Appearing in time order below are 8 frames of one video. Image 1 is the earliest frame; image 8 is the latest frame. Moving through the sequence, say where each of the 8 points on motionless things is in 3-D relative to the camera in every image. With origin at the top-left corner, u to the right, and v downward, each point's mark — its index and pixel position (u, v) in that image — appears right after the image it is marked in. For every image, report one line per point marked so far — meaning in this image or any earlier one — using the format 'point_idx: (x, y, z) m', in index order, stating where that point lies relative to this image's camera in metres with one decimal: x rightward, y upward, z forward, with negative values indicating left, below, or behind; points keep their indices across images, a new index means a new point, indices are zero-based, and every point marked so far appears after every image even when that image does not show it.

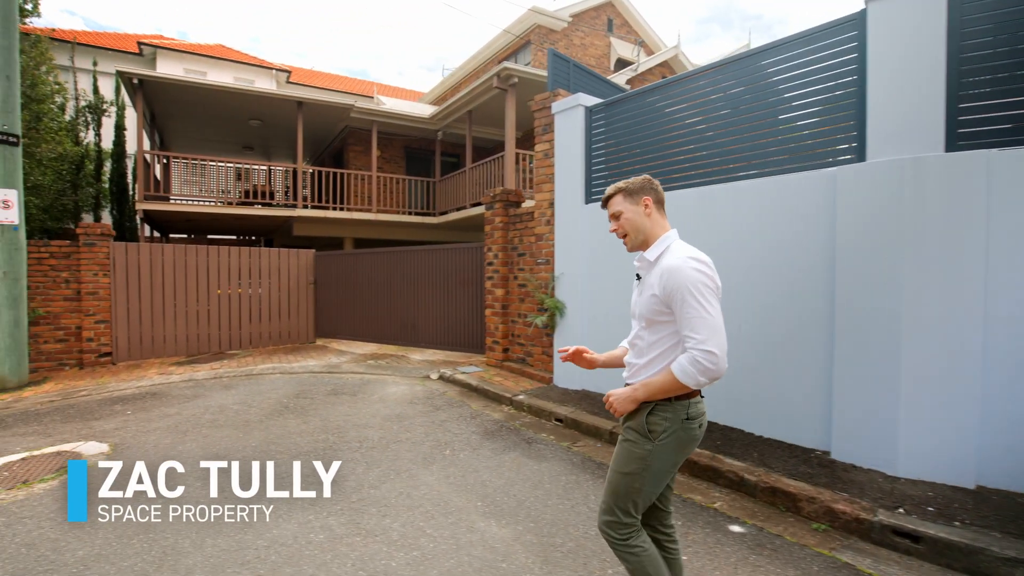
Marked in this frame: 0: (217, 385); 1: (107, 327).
0: (-4.0, -1.3, +7.0) m
1: (-6.5, -0.6, +8.2) m
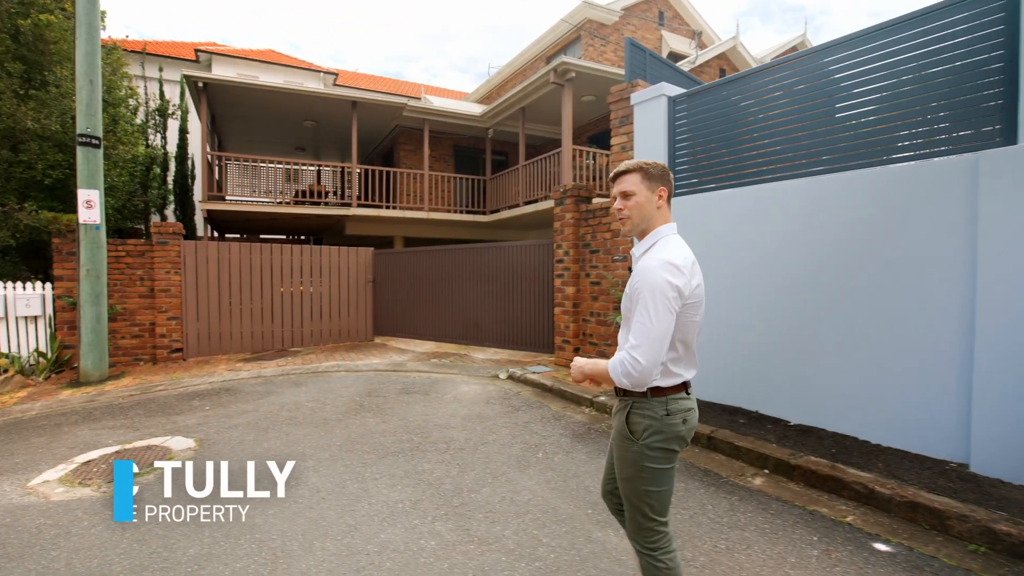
0: (-3.1, -1.3, +7.0) m
1: (-5.5, -0.6, +8.5) m
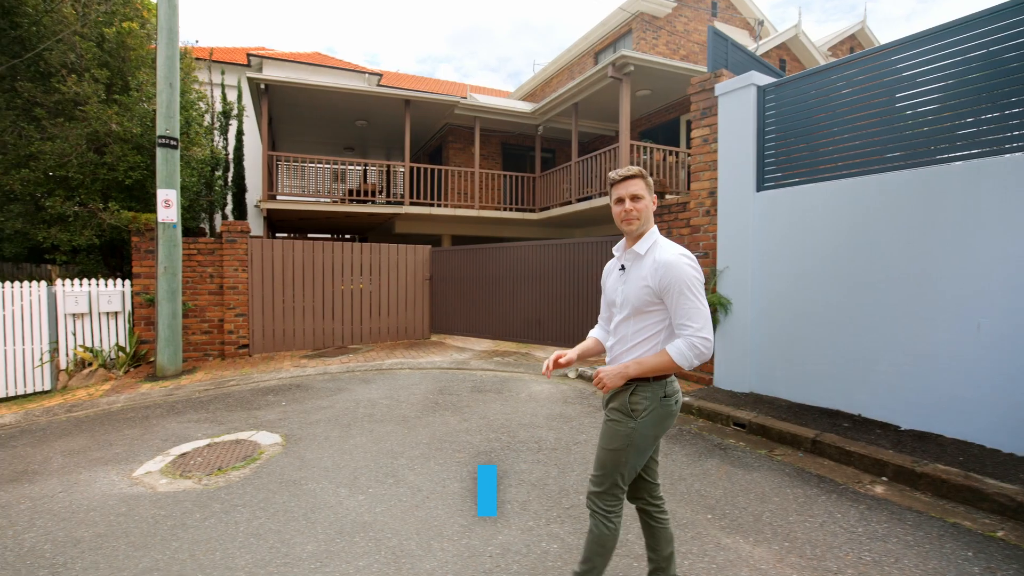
0: (-2.1, -1.2, +7.1) m
1: (-4.5, -0.5, +8.6) m
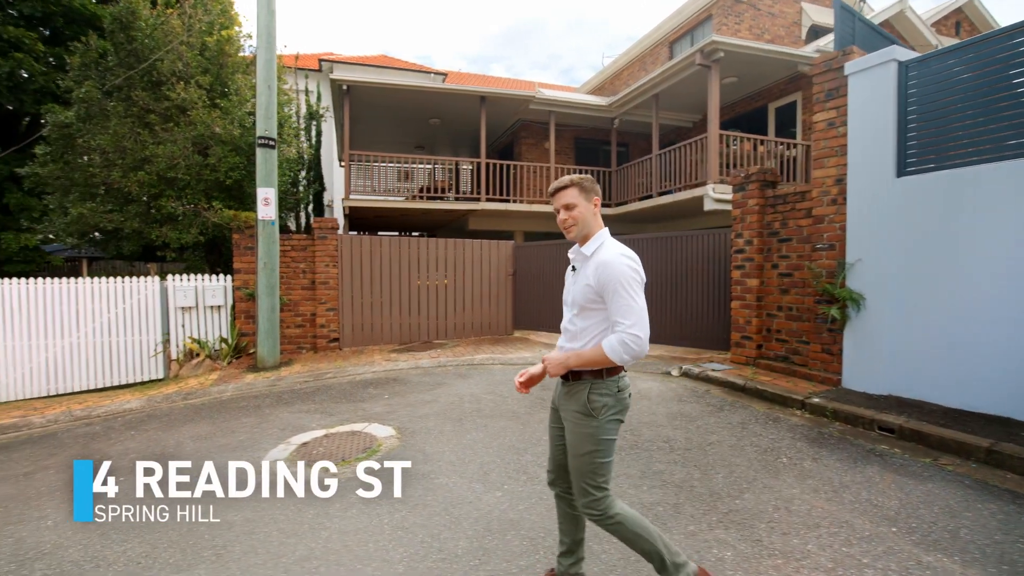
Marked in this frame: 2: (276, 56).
0: (-0.9, -1.2, +7.1) m
1: (-3.0, -0.5, +8.9) m
2: (-3.7, +3.6, +8.0) m
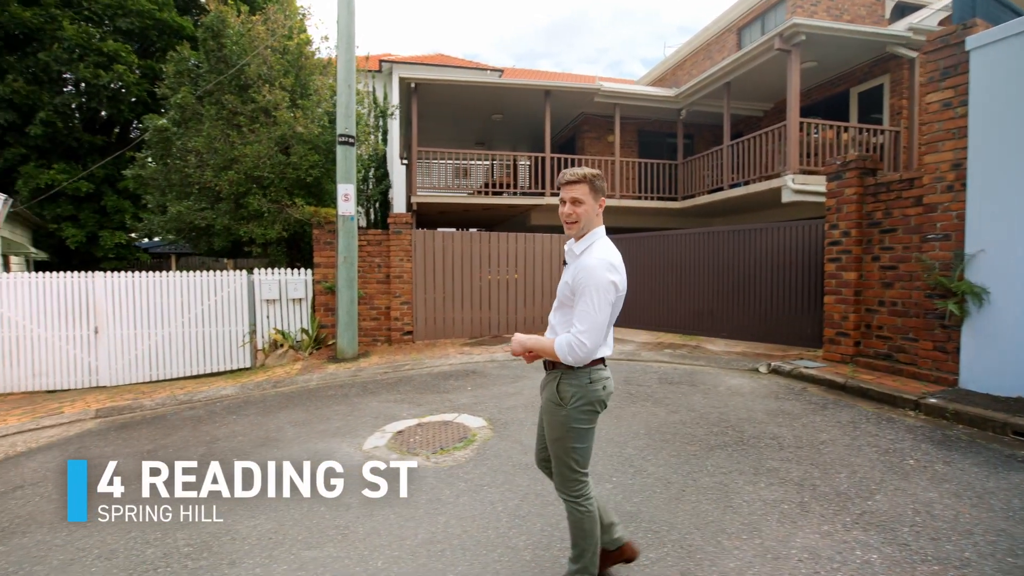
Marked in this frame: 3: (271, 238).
0: (+0.2, -1.1, +7.1) m
1: (-1.8, -0.3, +9.1) m
2: (-2.5, +3.7, +8.2) m
3: (-4.2, +0.9, +8.9) m
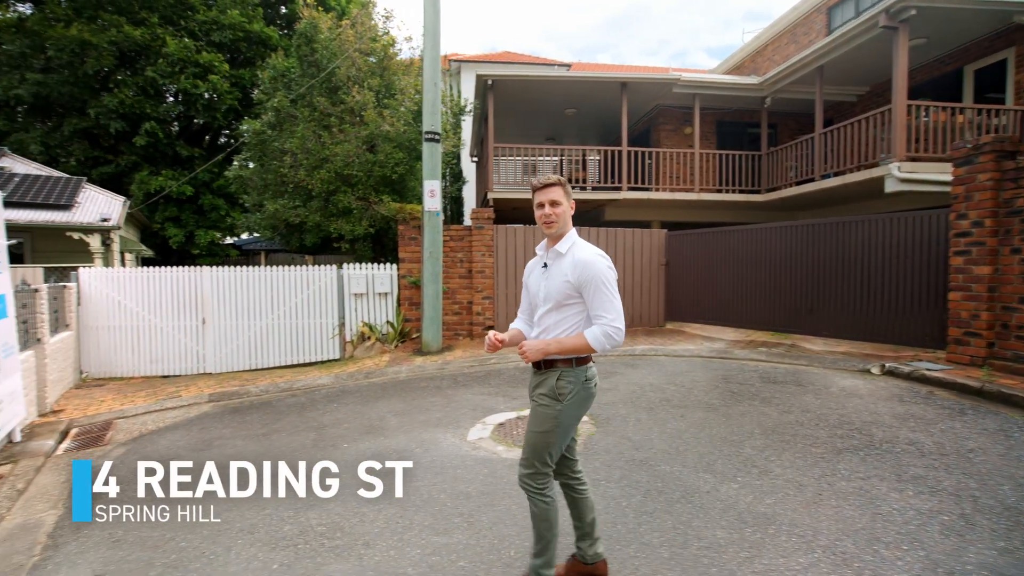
0: (+1.4, -1.0, +7.0) m
1: (-0.4, -0.3, +9.1) m
2: (-1.2, +3.8, +8.4) m
3: (-2.7, +1.0, +9.2) m
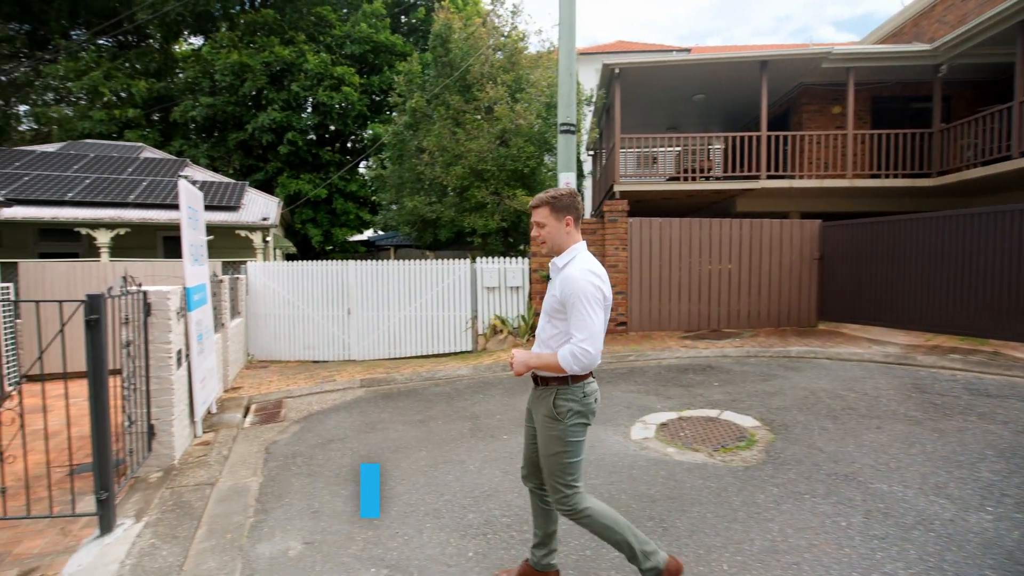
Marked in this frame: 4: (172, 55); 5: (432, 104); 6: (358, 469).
0: (+3.2, -0.9, +6.4) m
1: (+1.9, -0.2, +8.8) m
2: (+1.0, +3.9, +8.2) m
3: (-0.4, +1.1, +9.4) m
4: (-12.1, +8.2, +18.2) m
5: (-1.6, +3.6, +10.0) m
6: (-1.3, -1.5, +4.3) m
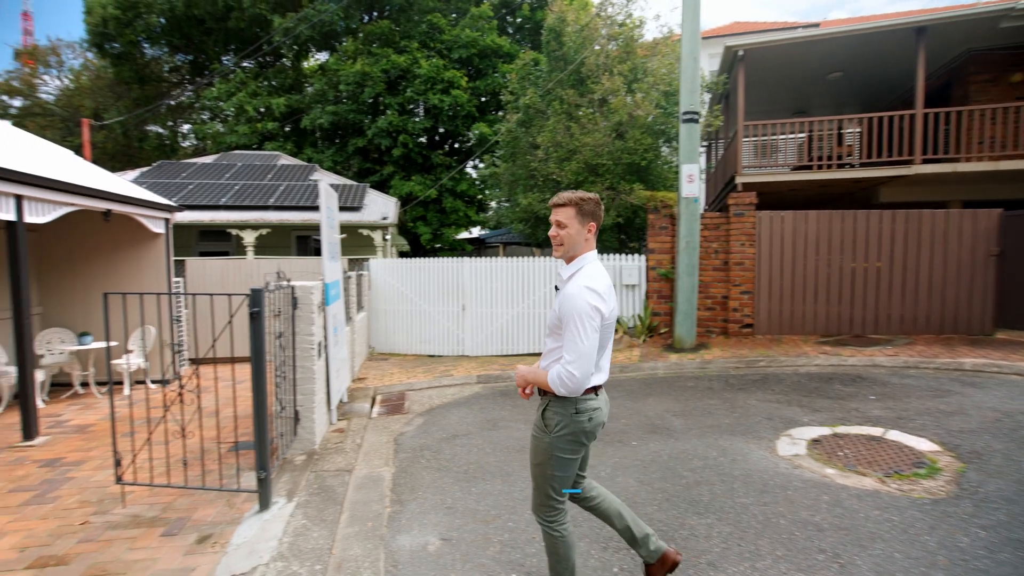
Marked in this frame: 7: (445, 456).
0: (+4.6, -1.0, +5.5) m
1: (+3.8, -0.2, +8.1) m
2: (+2.8, +3.9, +7.7) m
3: (+1.6, +1.1, +9.1) m
4: (-8.1, +8.4, +19.9) m
5: (+0.6, +3.6, +9.9) m
6: (-0.2, -1.5, +4.3) m
7: (-0.6, -1.5, +4.6) m
